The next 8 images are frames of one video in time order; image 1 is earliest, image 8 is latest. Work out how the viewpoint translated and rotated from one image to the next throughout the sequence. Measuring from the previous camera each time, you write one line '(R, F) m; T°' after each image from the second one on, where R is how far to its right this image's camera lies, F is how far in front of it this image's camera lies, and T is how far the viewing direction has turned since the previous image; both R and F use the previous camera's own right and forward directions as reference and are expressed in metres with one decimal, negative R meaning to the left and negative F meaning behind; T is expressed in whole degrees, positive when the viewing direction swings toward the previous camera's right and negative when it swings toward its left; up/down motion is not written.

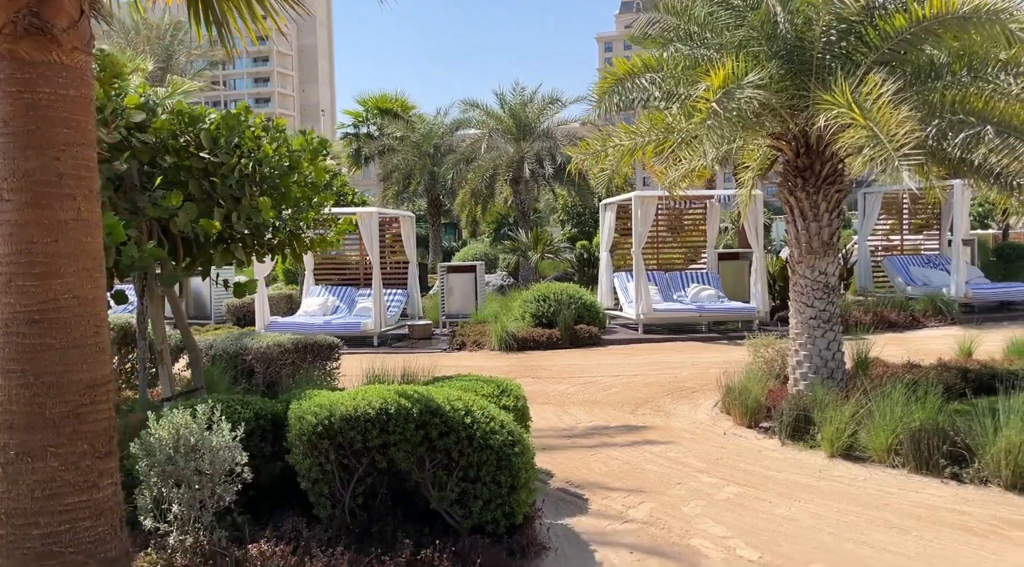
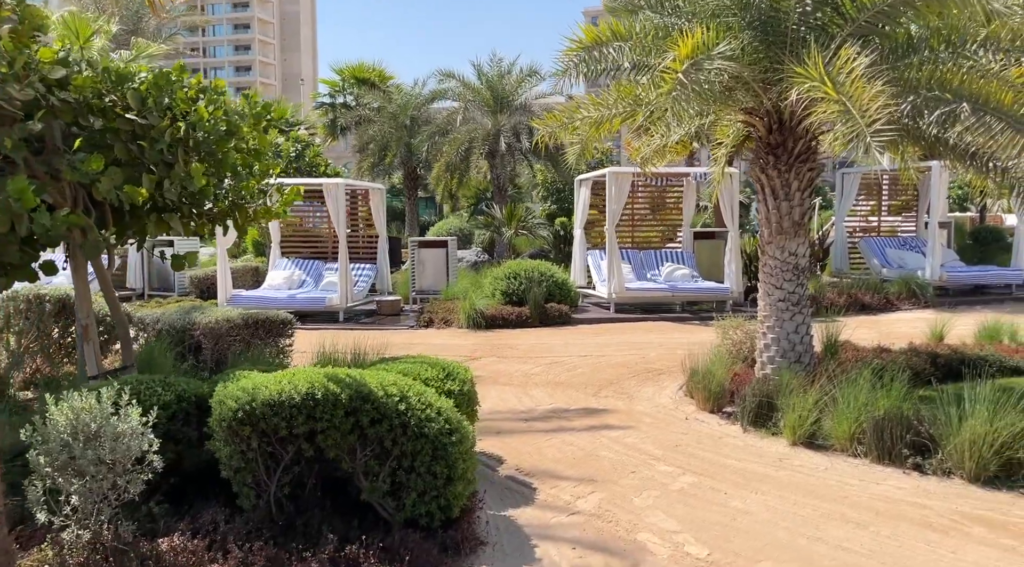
(+0.2, +0.3) m; +1°
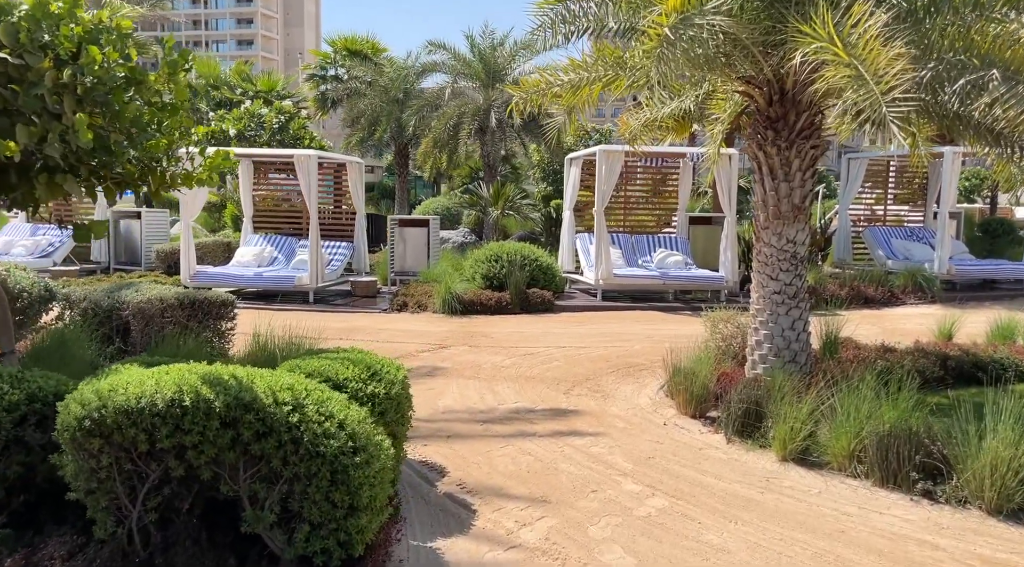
(+0.3, +0.9) m; 0°
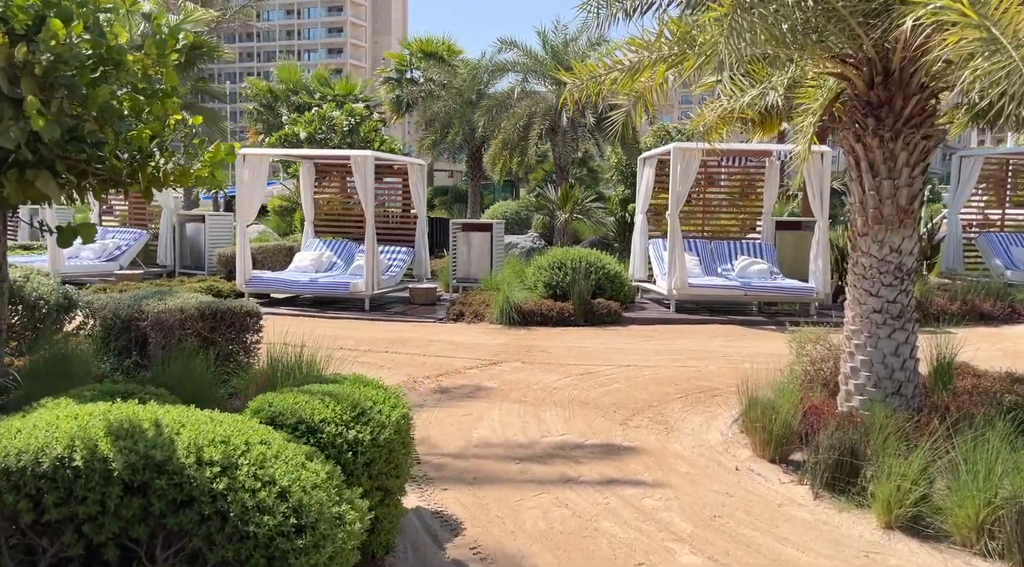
(+0.2, +1.0) m; -5°
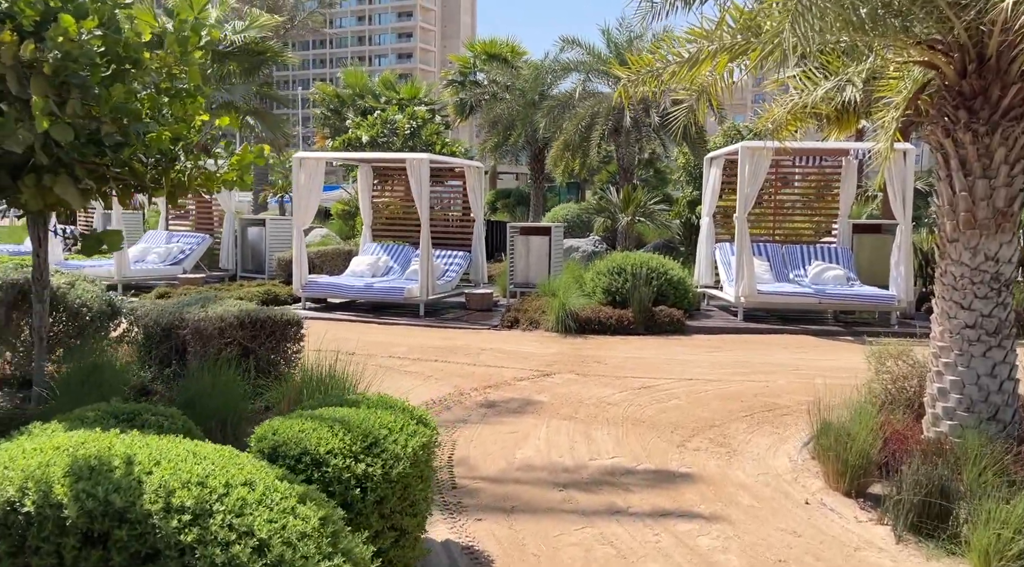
(+0.1, +0.4) m; -4°
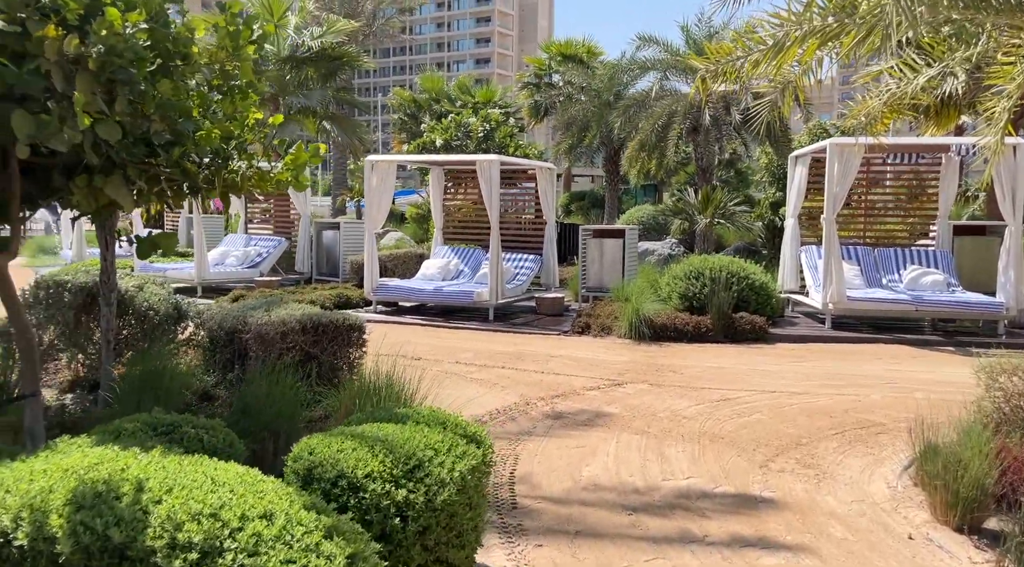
(+0.1, +0.3) m; -5°
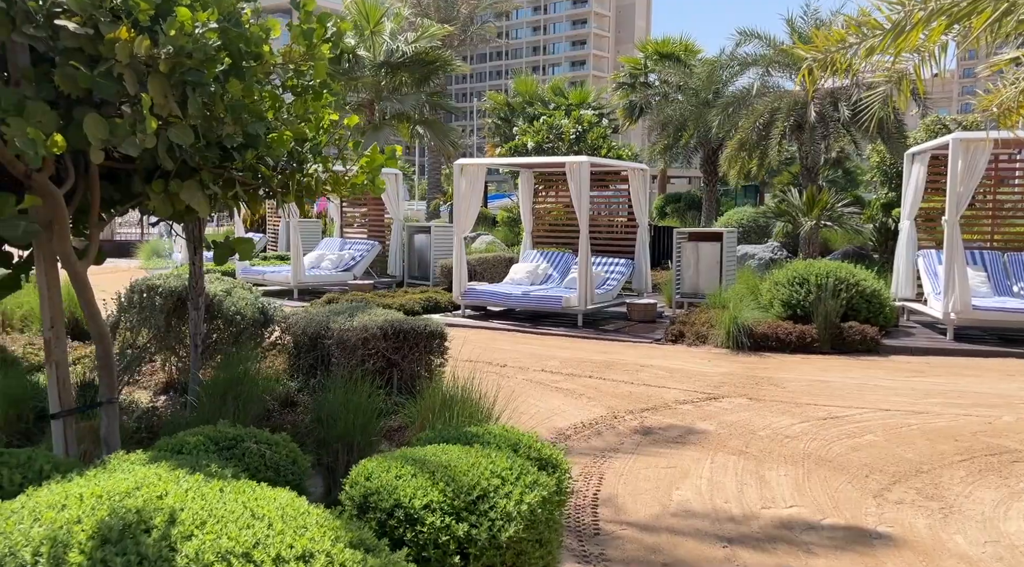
(+0.1, +0.3) m; -6°
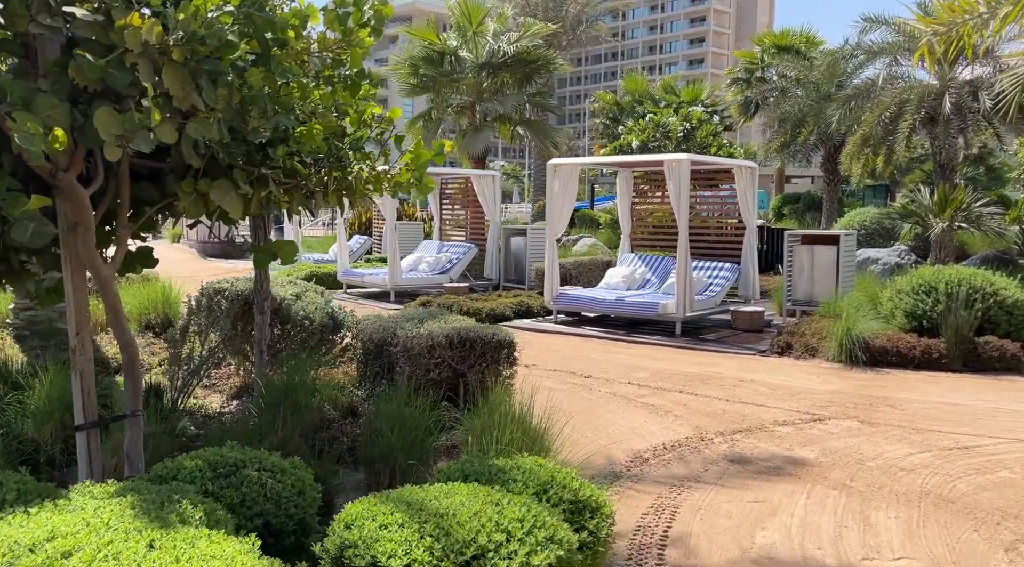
(+0.3, +0.5) m; -7°
